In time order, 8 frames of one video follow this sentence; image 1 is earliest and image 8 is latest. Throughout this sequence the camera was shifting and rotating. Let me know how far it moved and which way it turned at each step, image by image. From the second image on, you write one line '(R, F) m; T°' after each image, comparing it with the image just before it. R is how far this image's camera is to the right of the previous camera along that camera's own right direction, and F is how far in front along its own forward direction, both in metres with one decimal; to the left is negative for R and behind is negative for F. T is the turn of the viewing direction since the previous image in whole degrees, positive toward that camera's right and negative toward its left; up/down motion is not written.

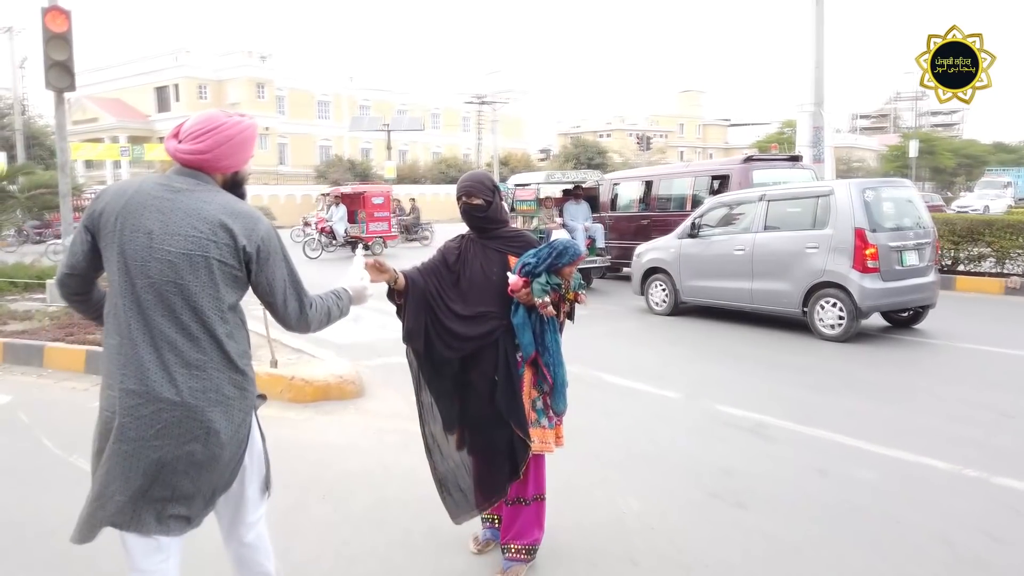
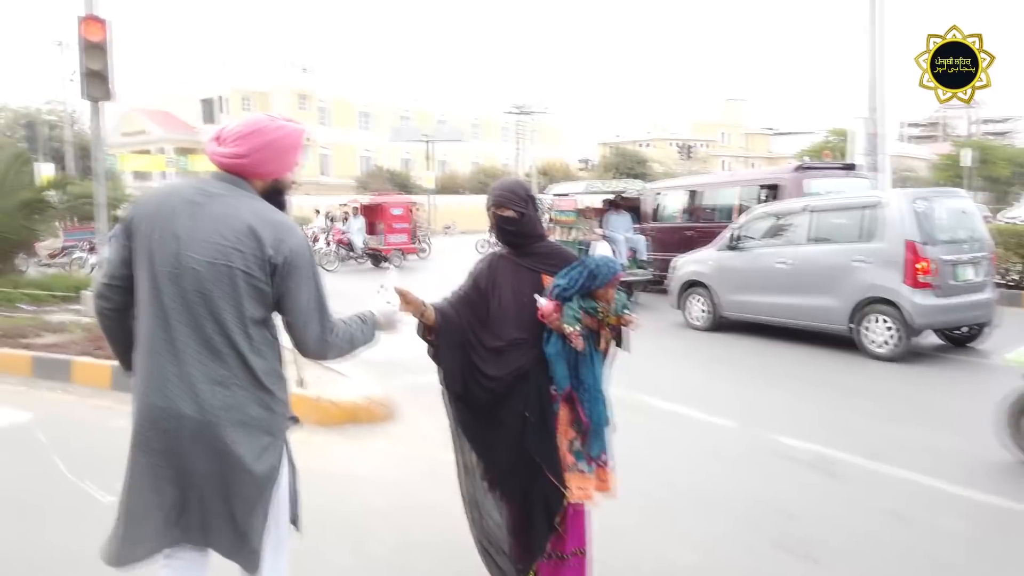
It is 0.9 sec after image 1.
(0.0, +0.4) m; -3°
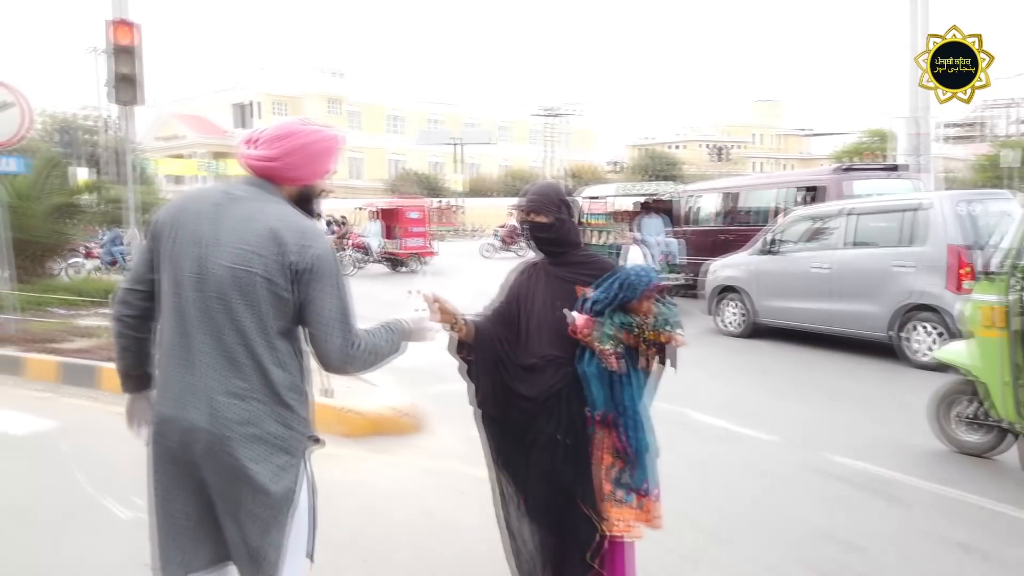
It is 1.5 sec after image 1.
(0.0, +0.2) m; -2°
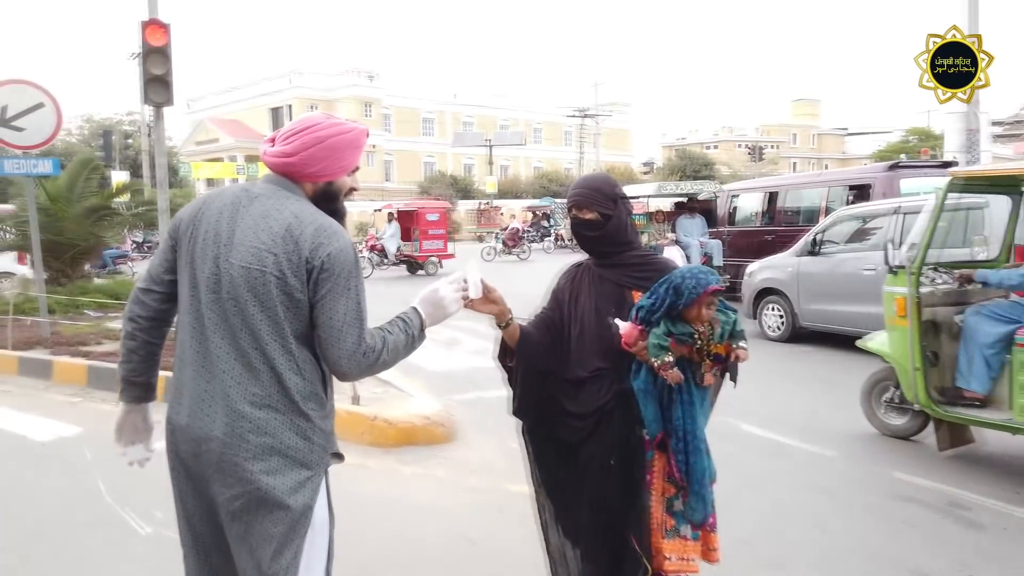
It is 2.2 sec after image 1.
(0.0, +0.3) m; -2°
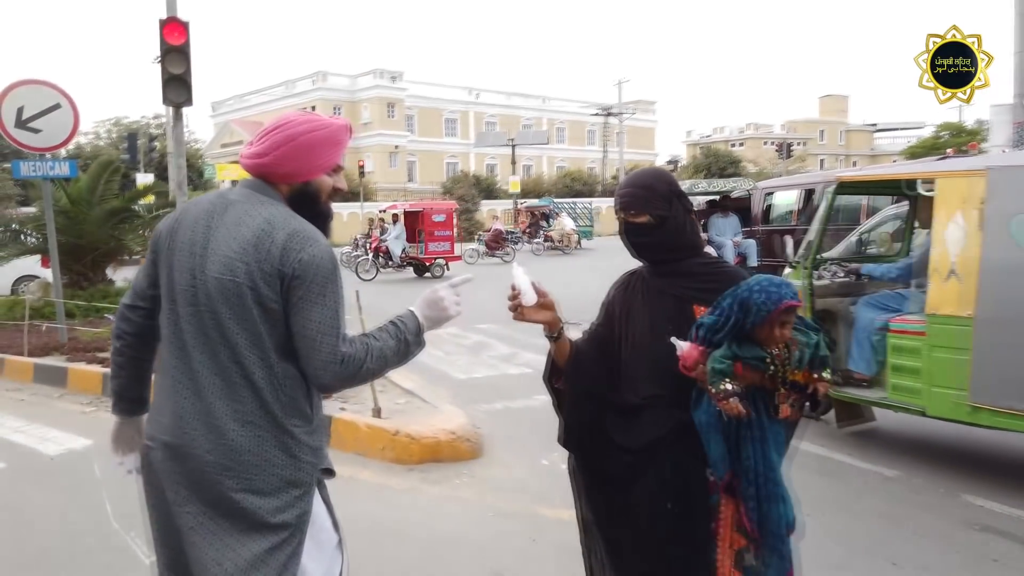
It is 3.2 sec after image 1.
(0.0, +0.4) m; -2°
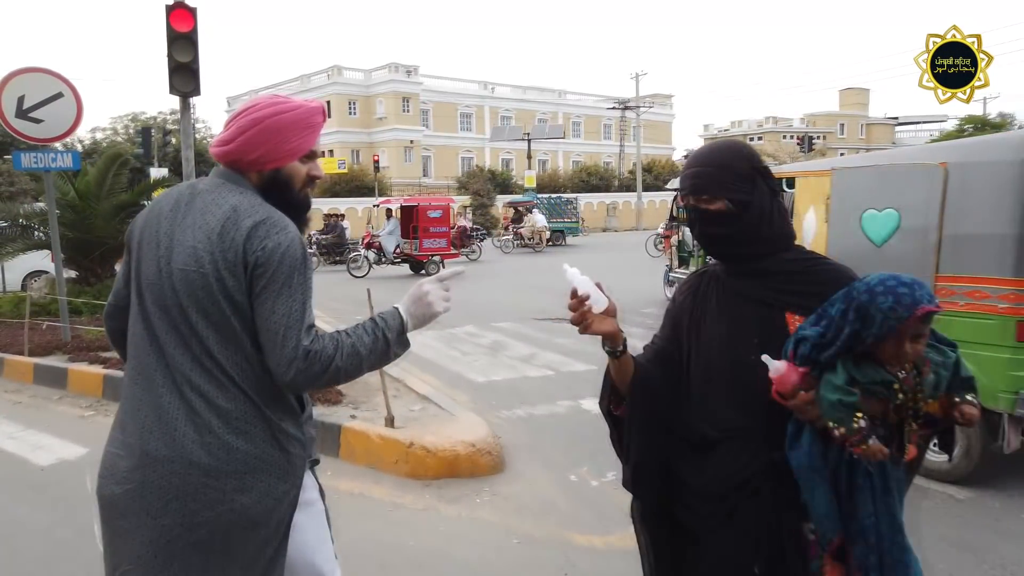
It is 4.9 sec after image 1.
(-0.1, +0.4) m; -1°
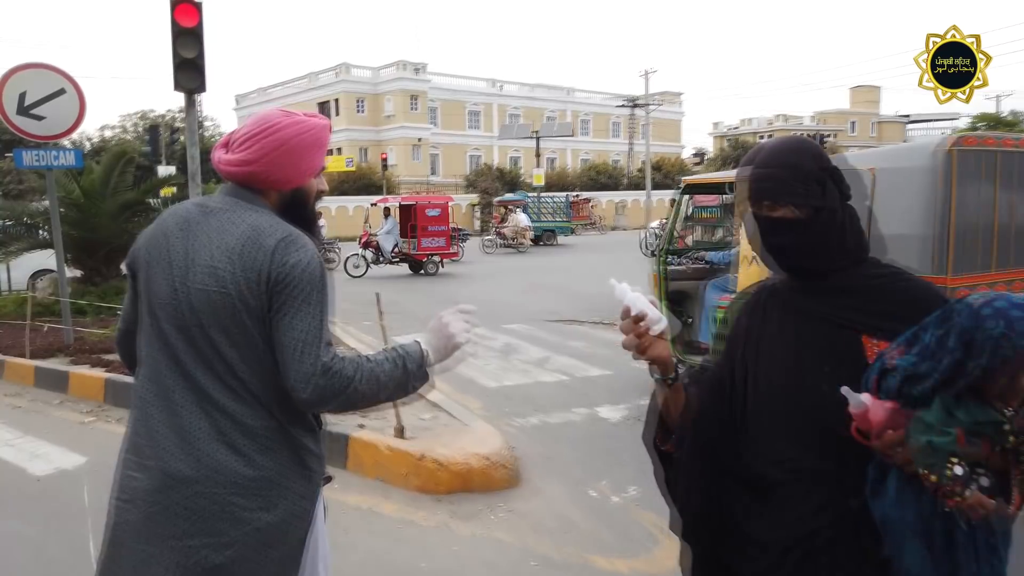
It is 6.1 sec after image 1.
(0.0, +0.2) m; -1°
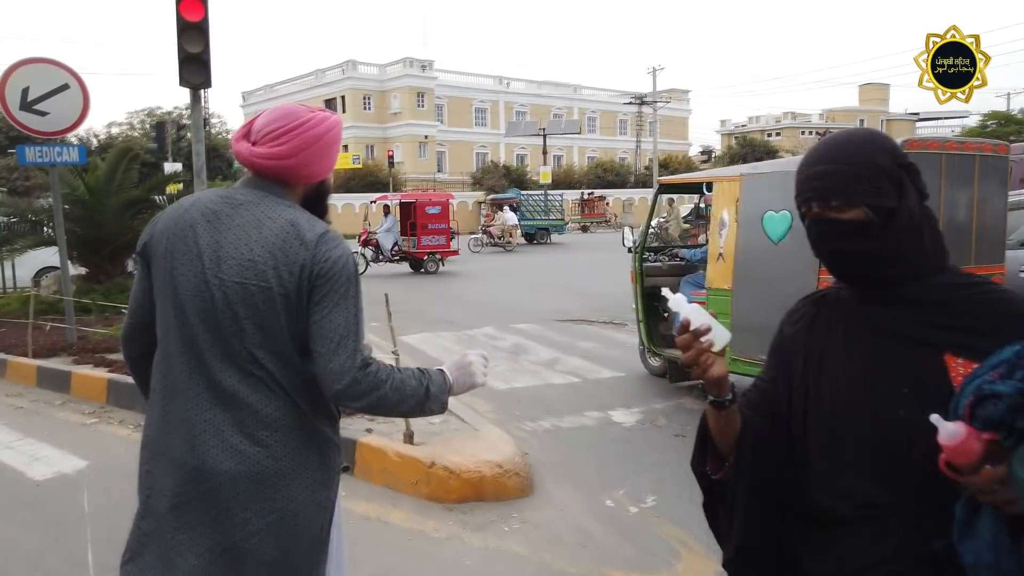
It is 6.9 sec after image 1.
(0.0, +0.2) m; 0°
